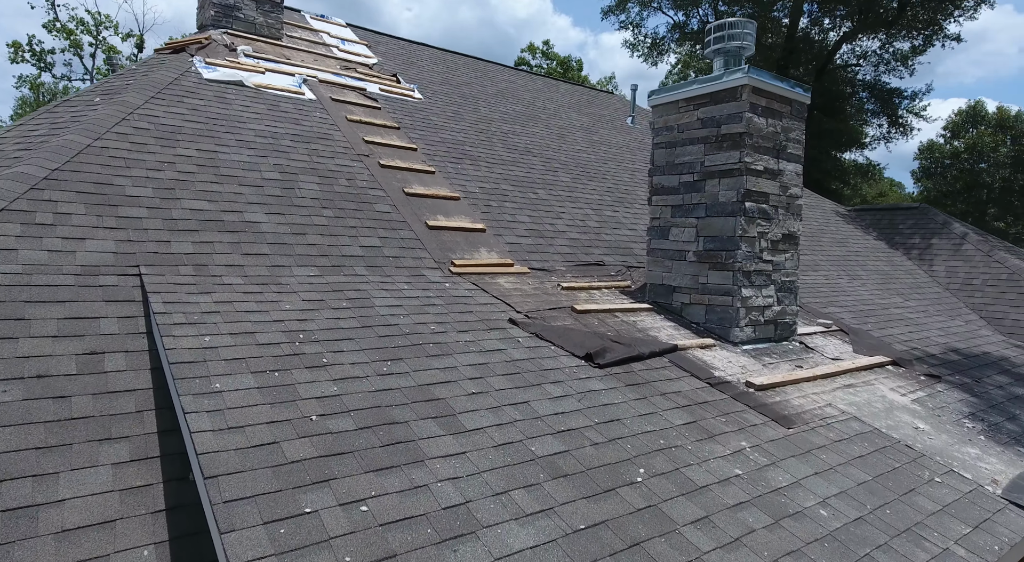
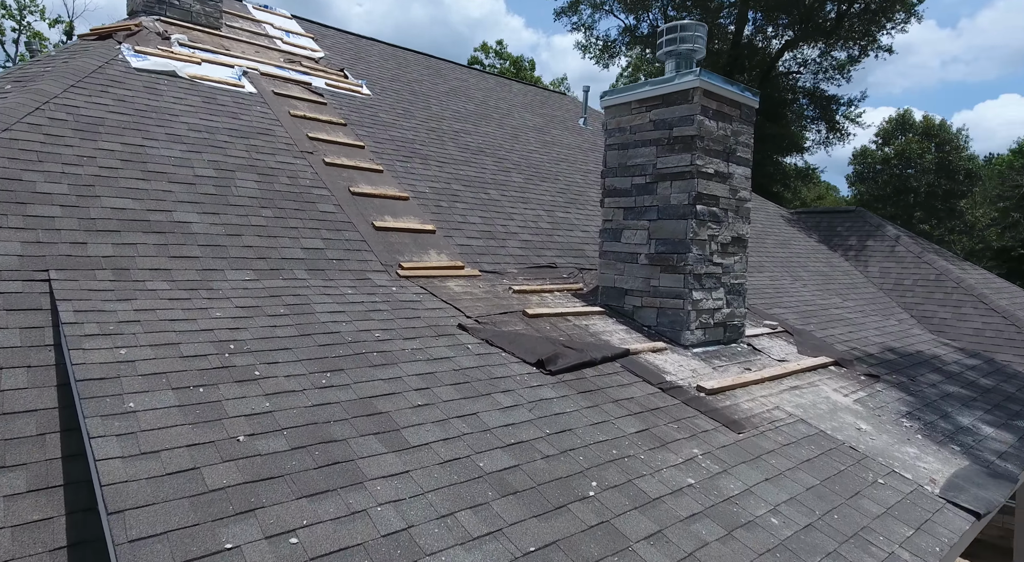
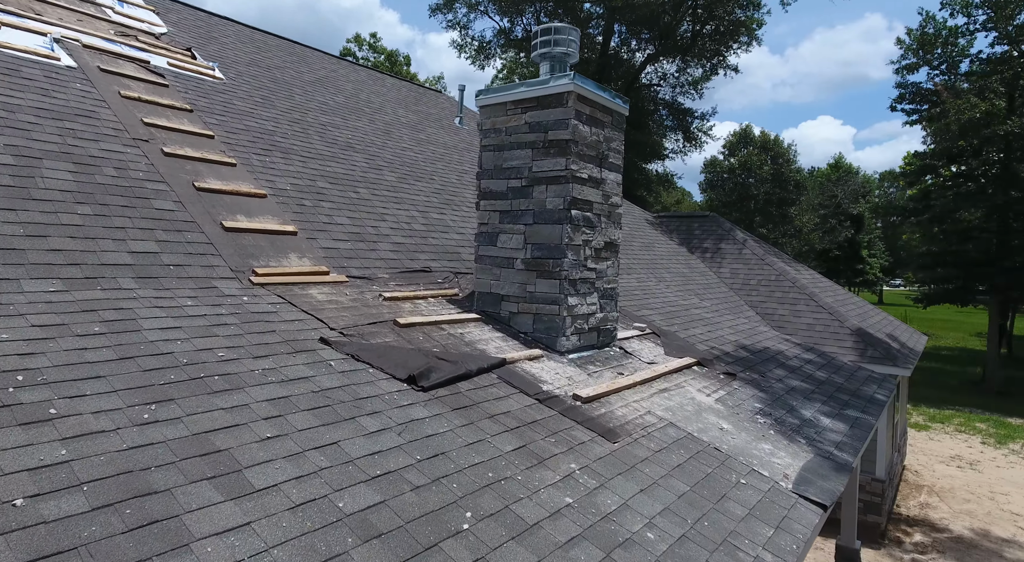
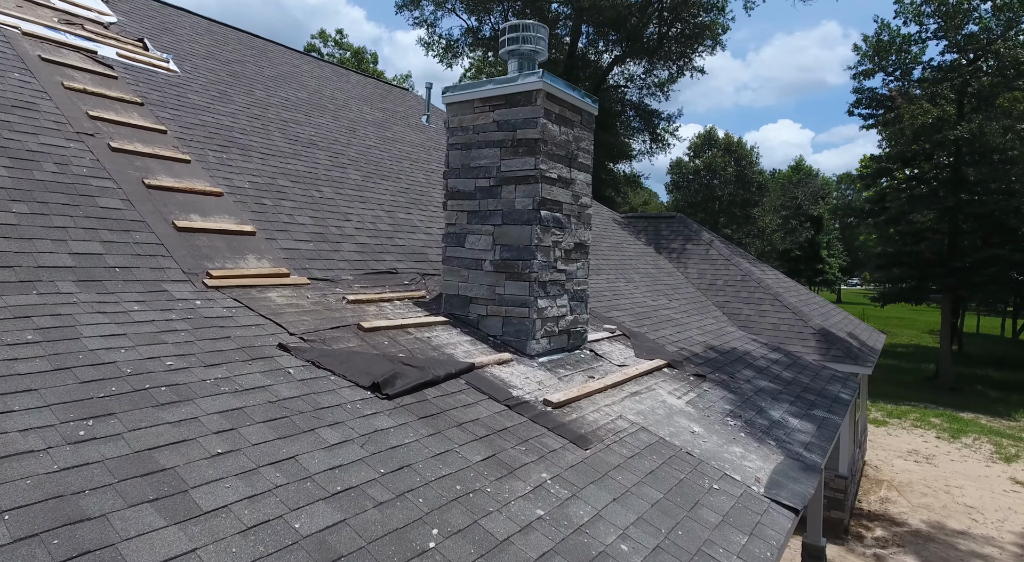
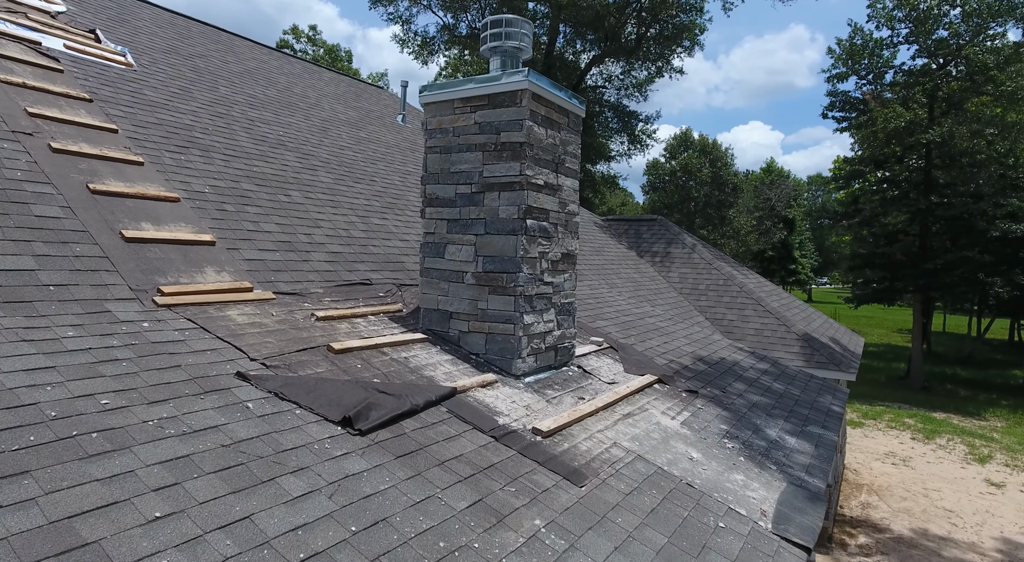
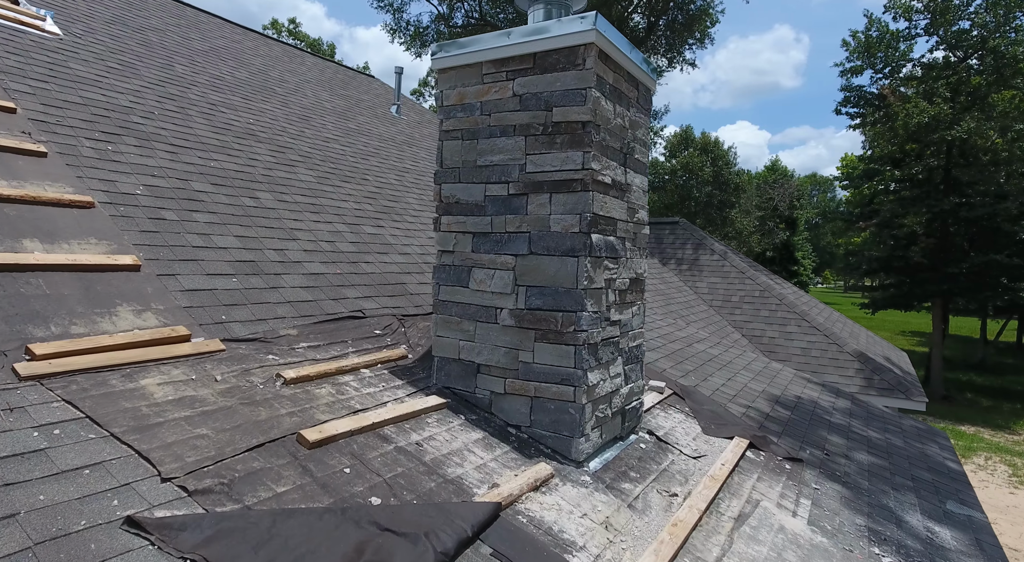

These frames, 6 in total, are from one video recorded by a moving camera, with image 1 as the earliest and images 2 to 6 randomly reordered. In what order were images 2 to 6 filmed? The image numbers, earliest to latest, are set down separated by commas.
2, 3, 4, 5, 6
